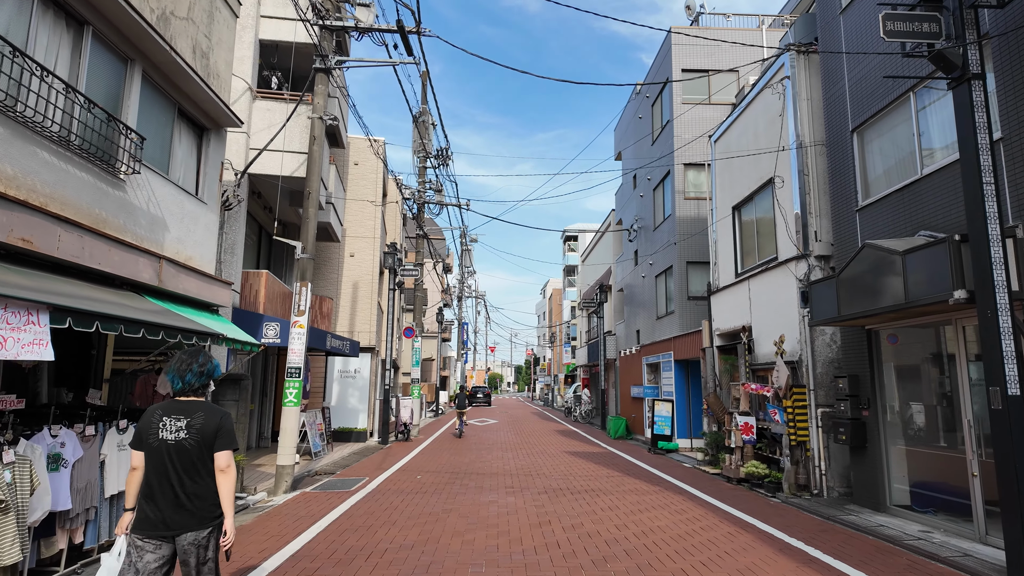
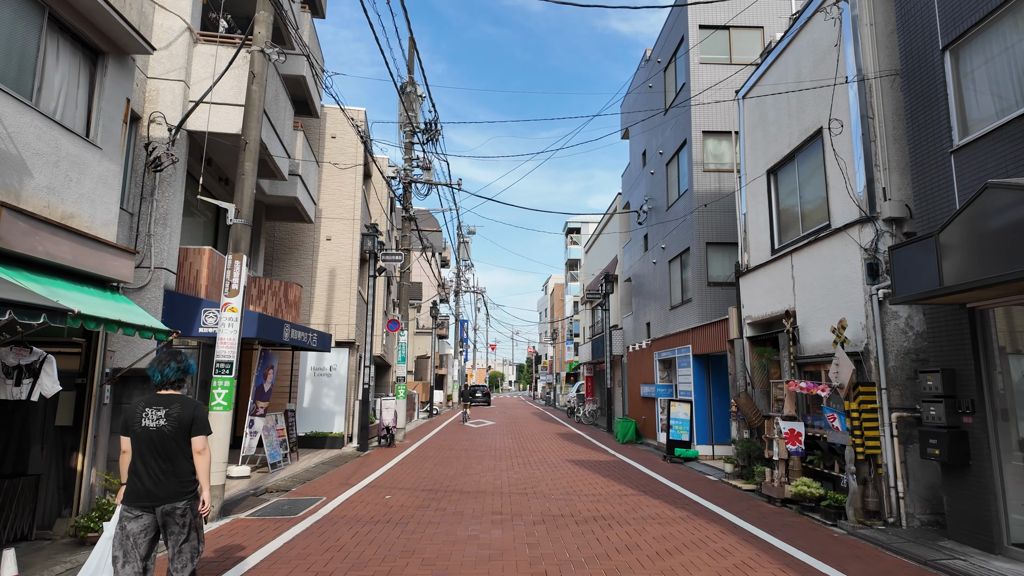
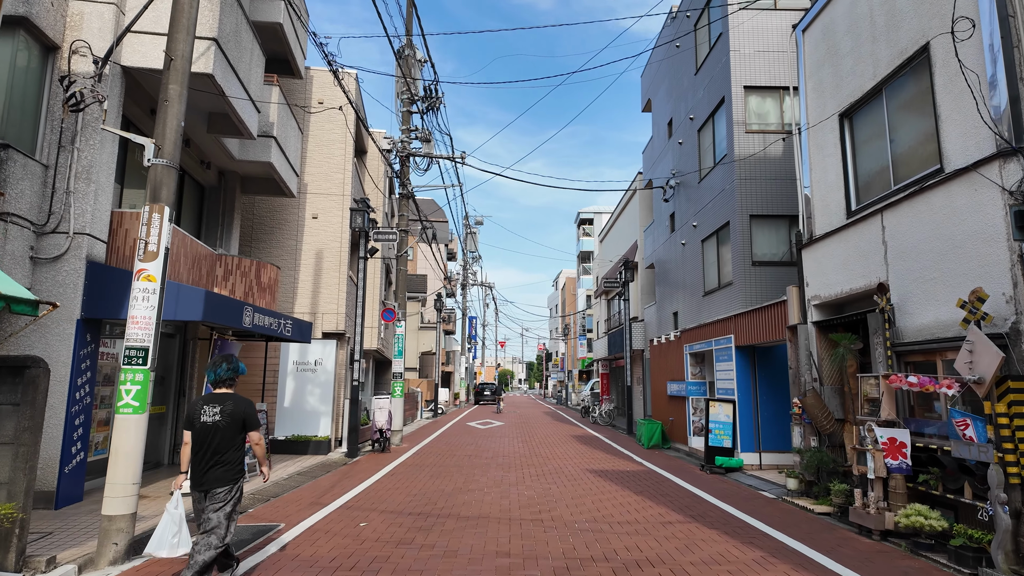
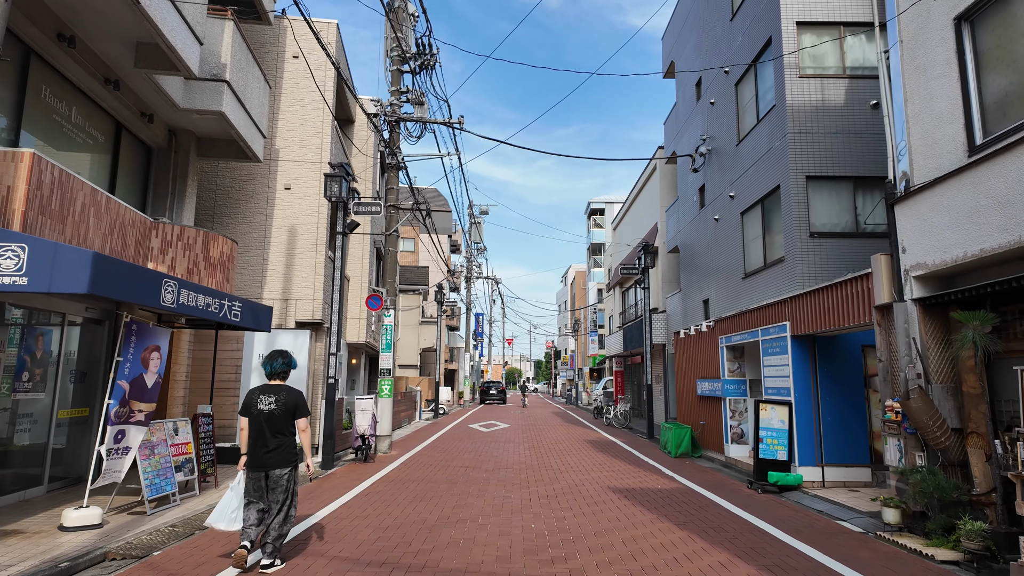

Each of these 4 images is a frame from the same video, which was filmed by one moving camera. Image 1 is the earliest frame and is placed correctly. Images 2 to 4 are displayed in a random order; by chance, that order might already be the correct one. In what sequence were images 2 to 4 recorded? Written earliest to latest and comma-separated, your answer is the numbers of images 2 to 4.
2, 3, 4
